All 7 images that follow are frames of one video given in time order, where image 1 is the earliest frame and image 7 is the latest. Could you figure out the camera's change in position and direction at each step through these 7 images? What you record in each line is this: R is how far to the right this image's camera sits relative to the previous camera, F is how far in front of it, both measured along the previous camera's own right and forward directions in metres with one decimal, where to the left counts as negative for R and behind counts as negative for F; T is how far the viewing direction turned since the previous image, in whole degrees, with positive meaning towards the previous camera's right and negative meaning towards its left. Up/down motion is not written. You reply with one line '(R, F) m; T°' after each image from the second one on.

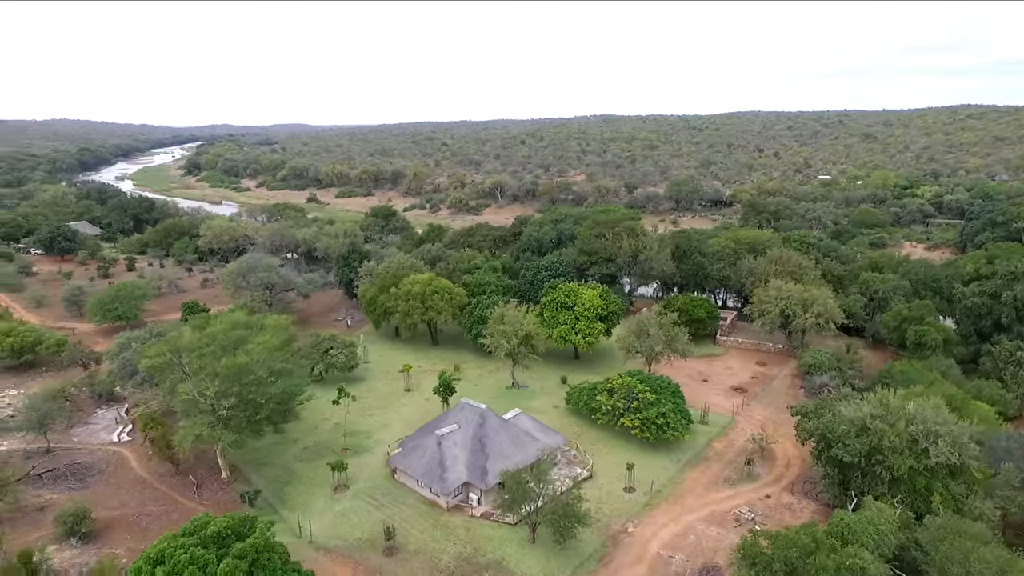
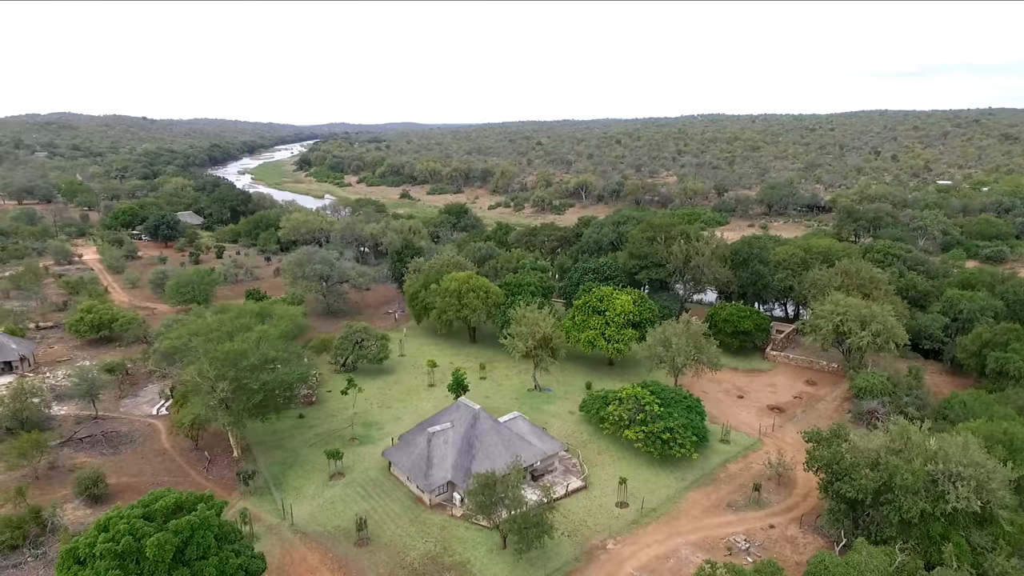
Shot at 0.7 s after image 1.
(+4.0, +0.6) m; -9°
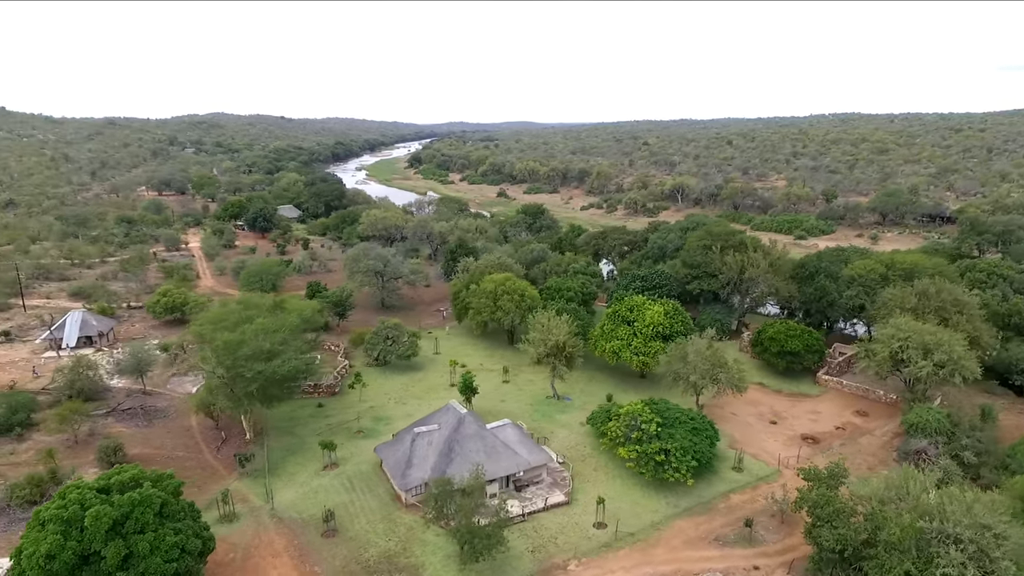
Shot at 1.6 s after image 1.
(+4.7, +0.8) m; -10°
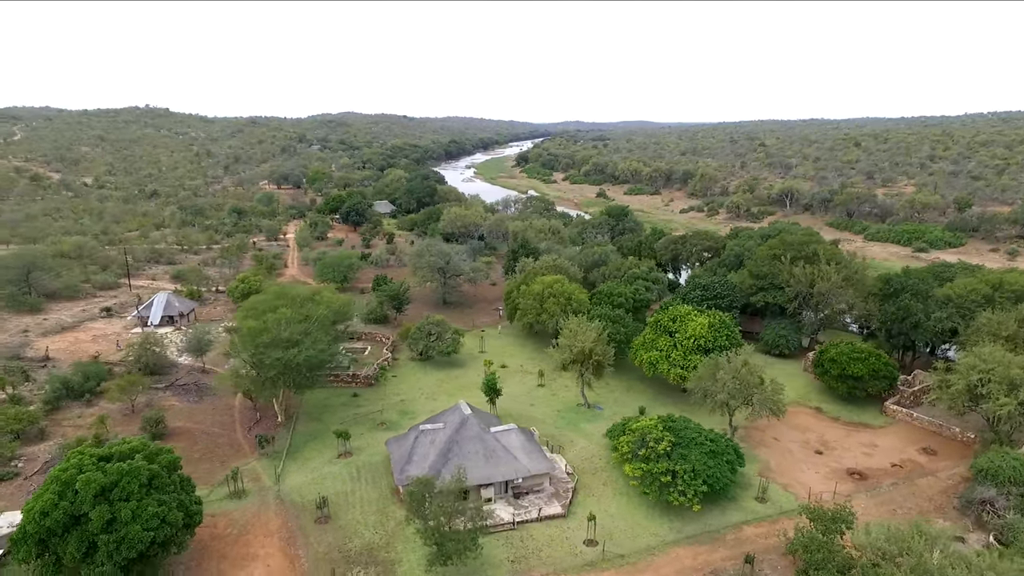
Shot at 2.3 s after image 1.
(+4.0, +0.8) m; -10°
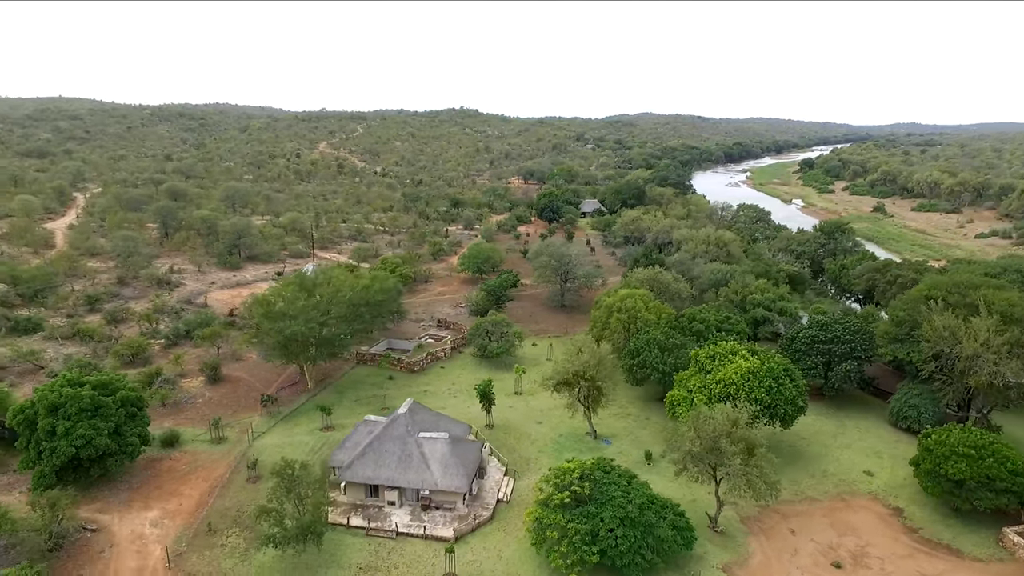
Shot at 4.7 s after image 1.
(+12.4, +4.6) m; -25°
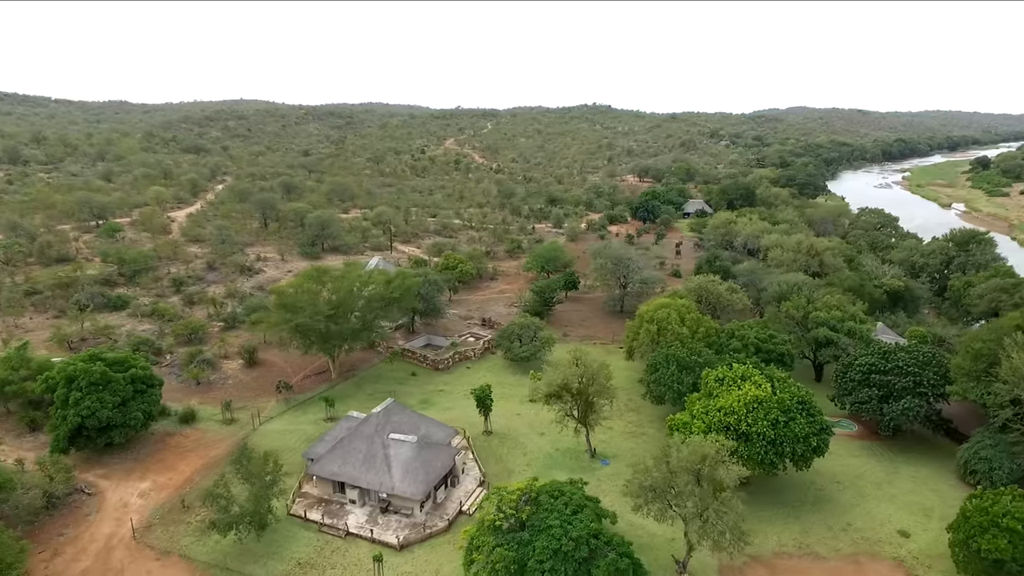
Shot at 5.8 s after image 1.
(+5.9, +1.8) m; -12°
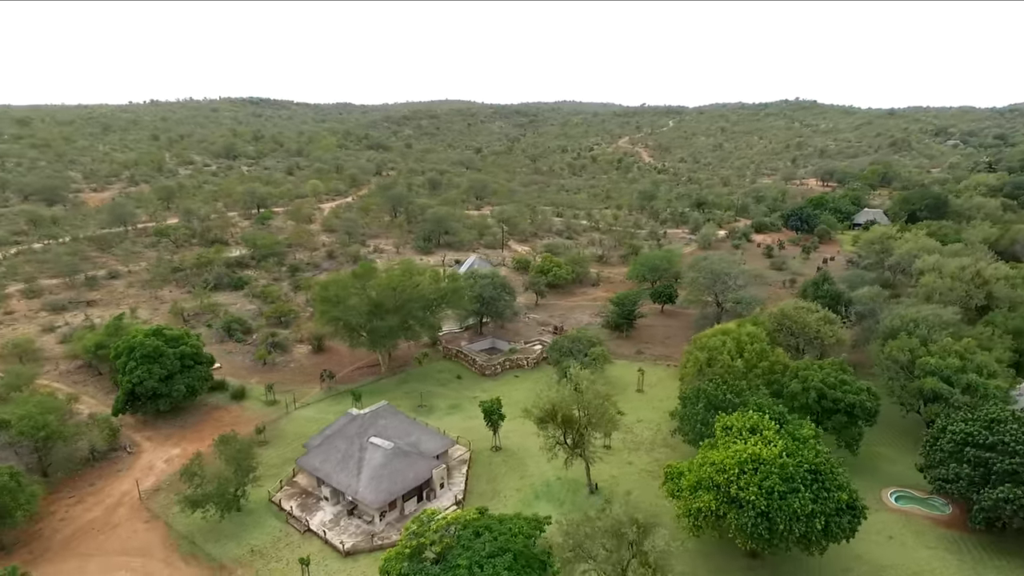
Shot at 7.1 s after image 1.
(+7.1, +2.7) m; -17°
